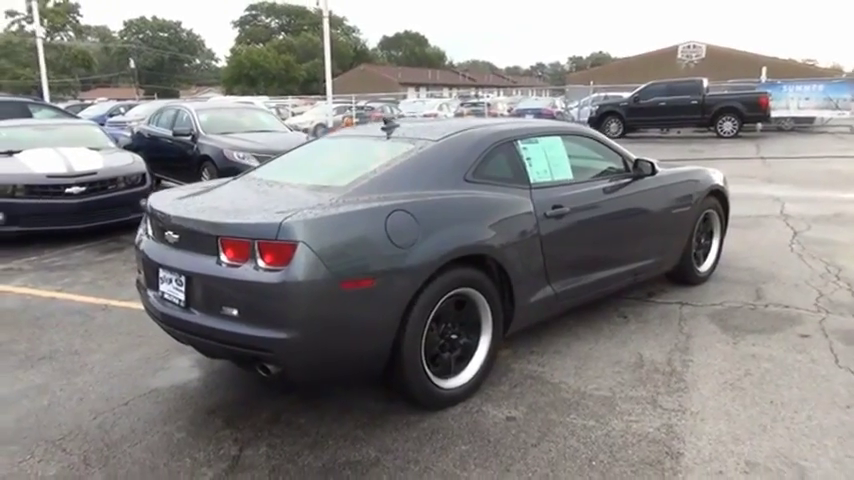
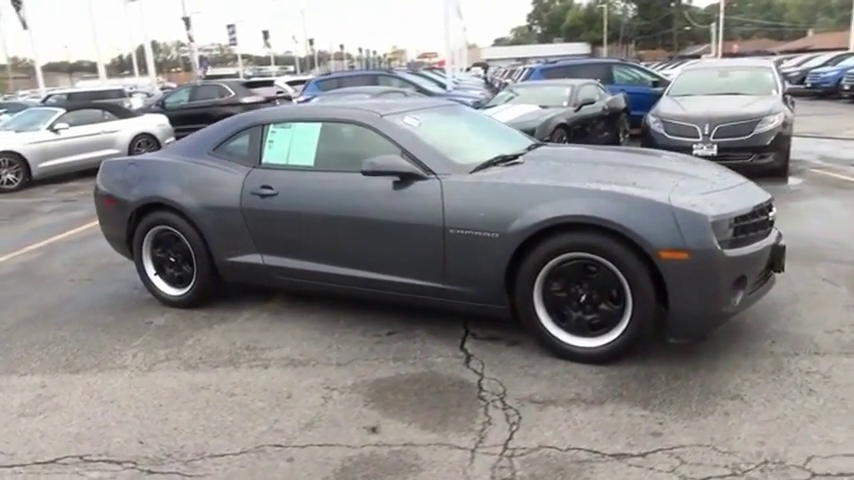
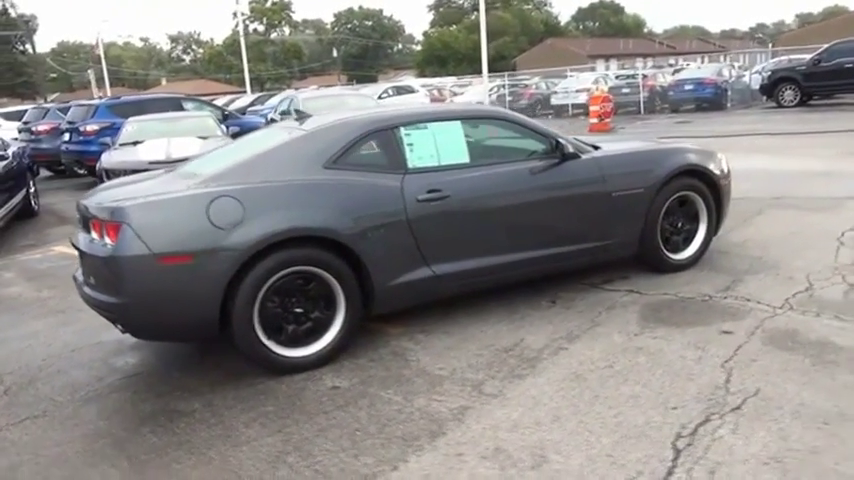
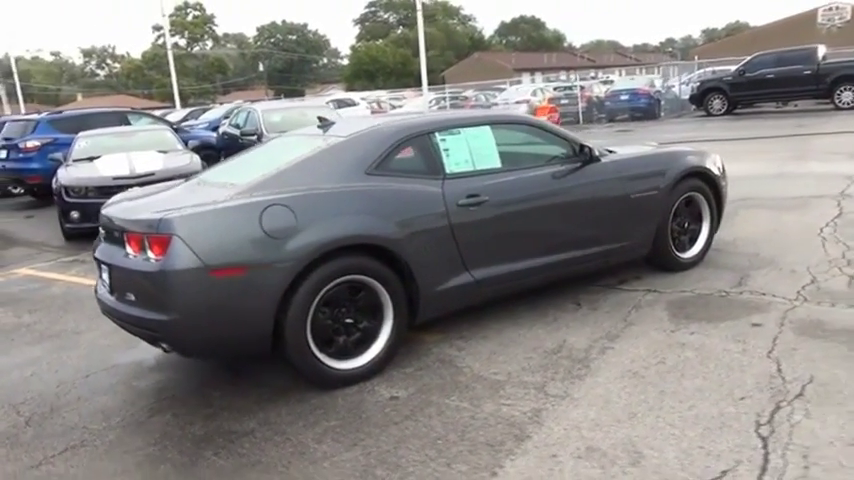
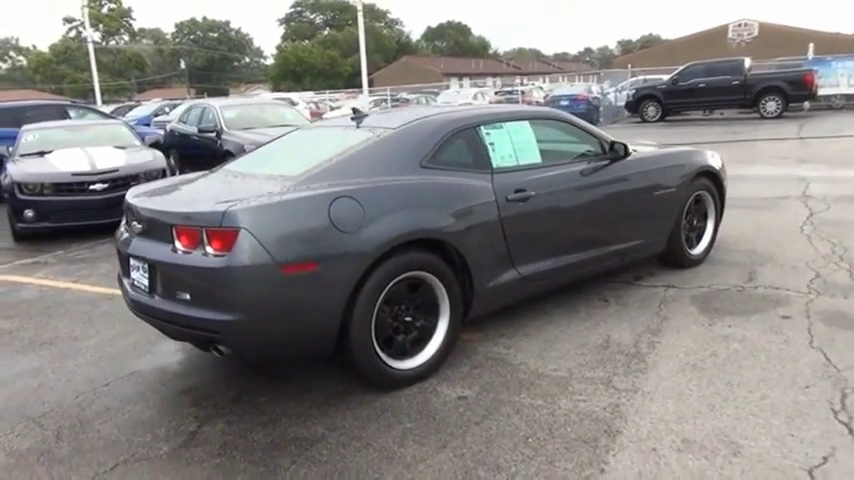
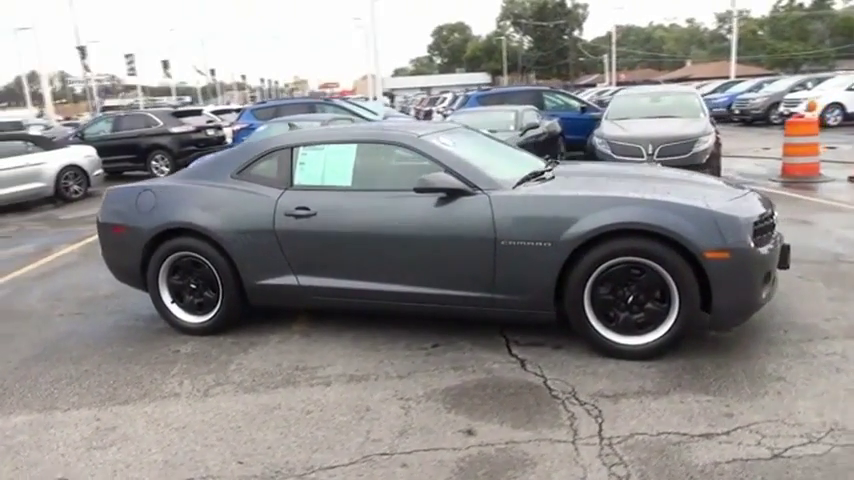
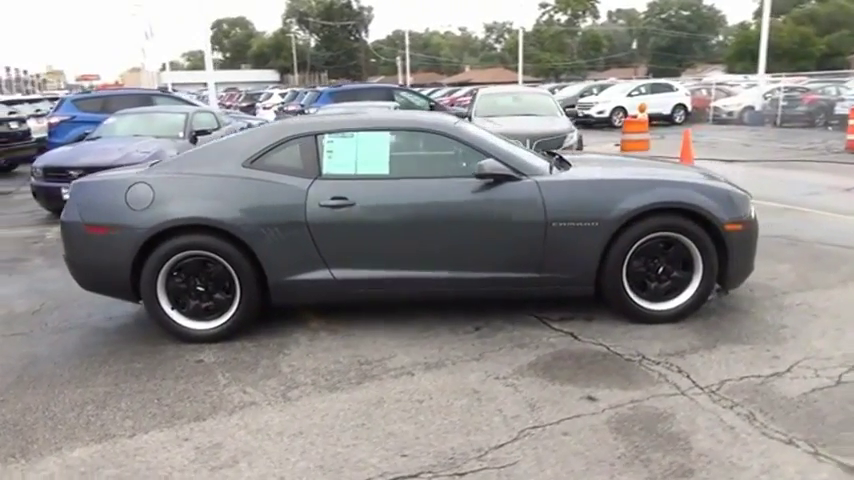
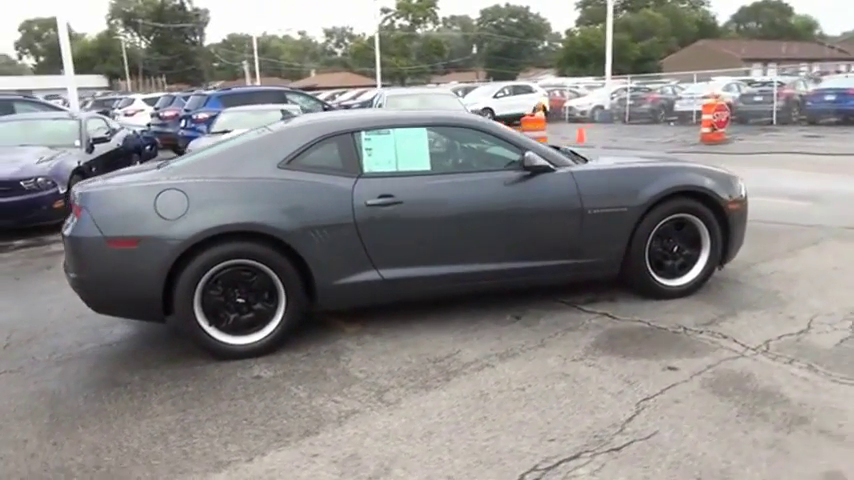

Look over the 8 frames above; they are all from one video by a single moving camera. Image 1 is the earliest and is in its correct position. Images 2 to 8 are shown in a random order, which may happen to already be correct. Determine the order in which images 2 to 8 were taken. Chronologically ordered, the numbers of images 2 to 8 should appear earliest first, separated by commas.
5, 4, 3, 8, 7, 6, 2
